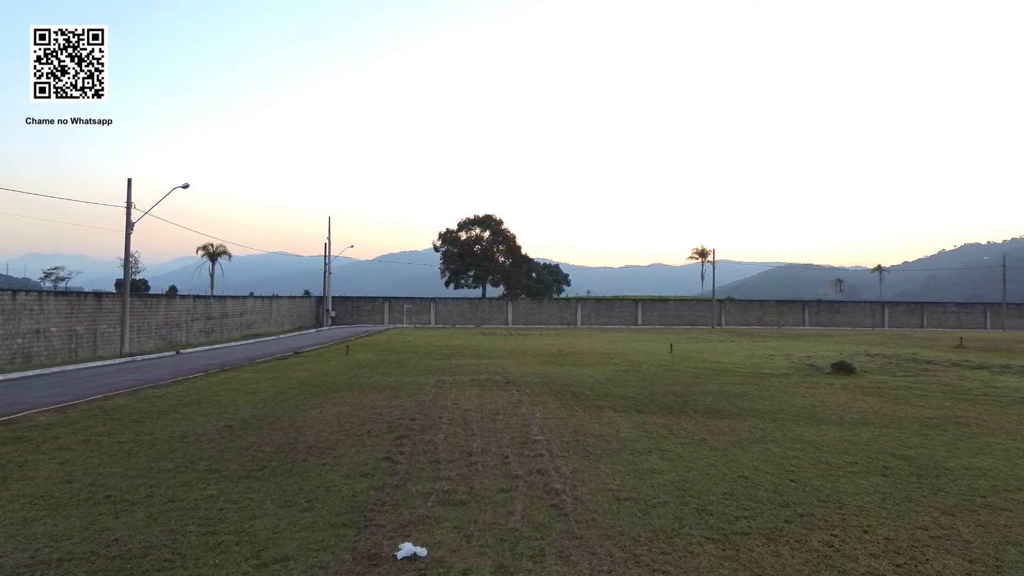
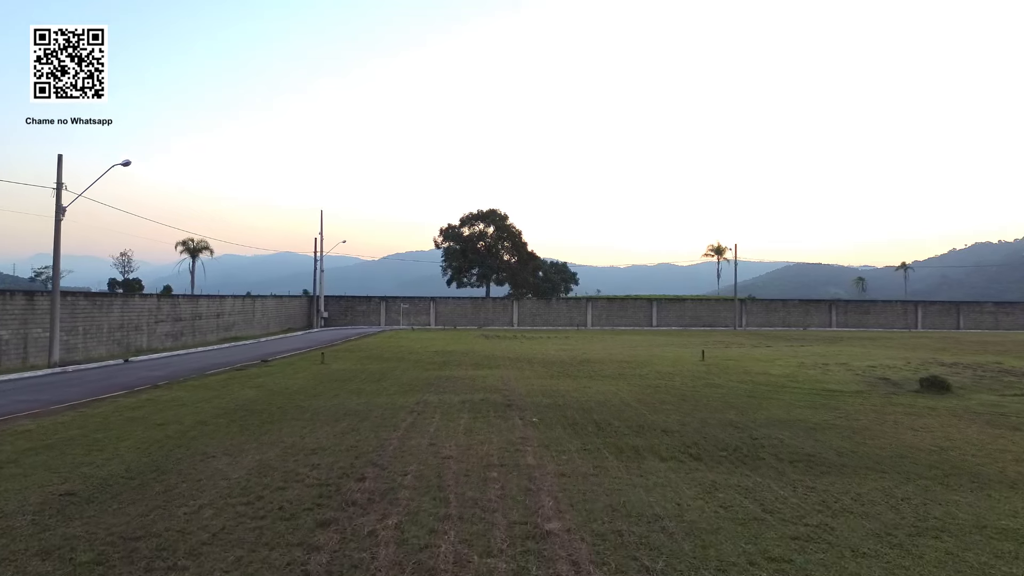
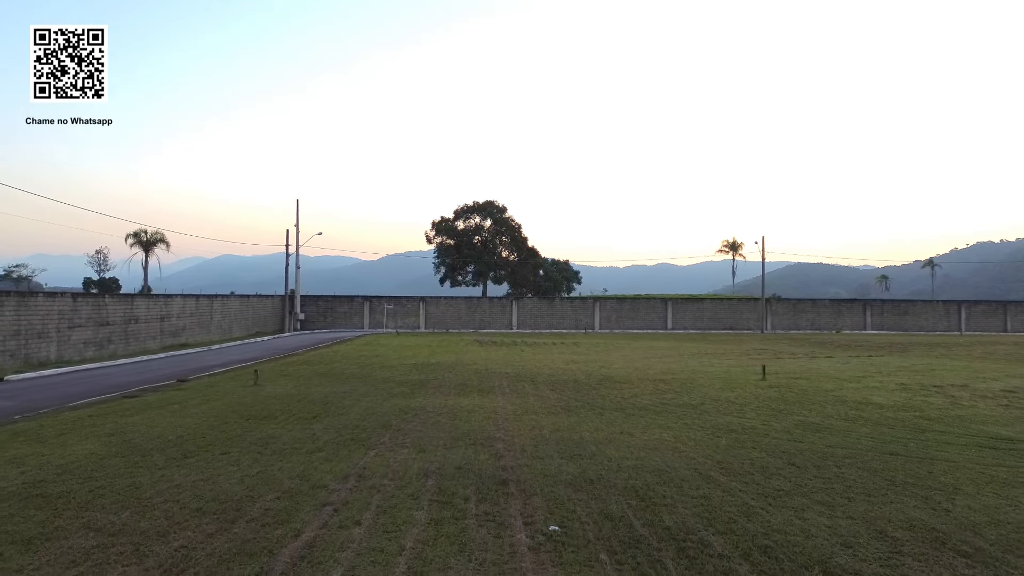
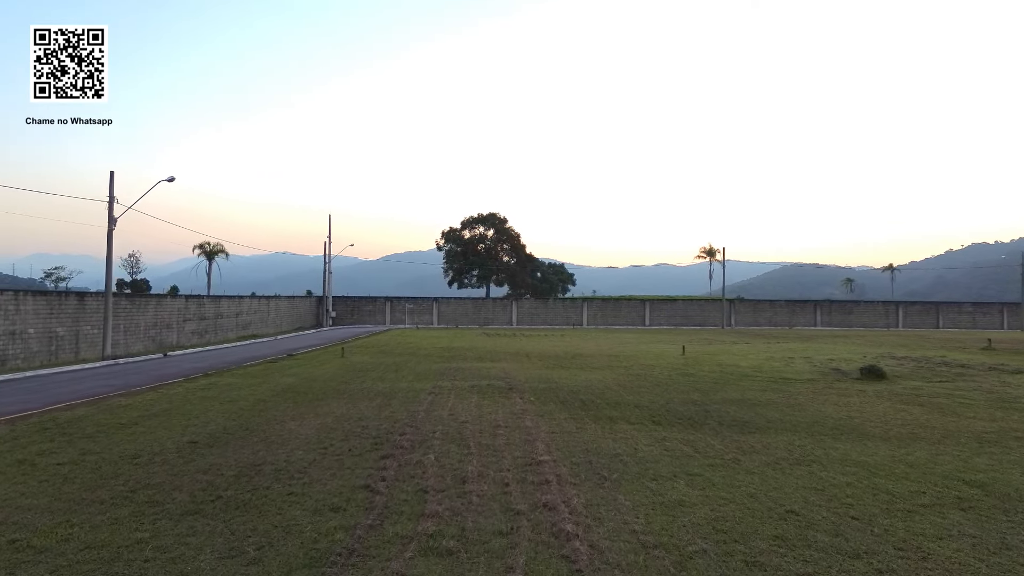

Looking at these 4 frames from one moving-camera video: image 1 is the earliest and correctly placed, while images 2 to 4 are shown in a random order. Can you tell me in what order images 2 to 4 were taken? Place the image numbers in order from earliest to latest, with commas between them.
4, 2, 3
